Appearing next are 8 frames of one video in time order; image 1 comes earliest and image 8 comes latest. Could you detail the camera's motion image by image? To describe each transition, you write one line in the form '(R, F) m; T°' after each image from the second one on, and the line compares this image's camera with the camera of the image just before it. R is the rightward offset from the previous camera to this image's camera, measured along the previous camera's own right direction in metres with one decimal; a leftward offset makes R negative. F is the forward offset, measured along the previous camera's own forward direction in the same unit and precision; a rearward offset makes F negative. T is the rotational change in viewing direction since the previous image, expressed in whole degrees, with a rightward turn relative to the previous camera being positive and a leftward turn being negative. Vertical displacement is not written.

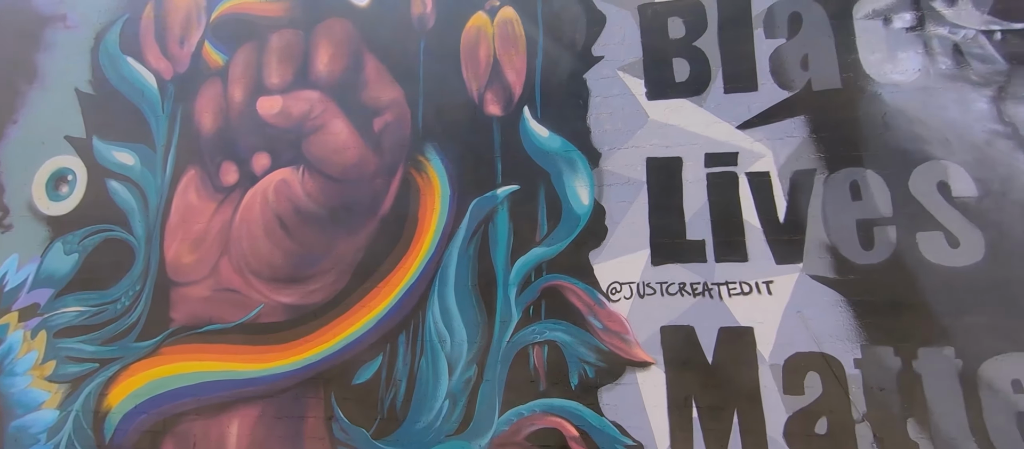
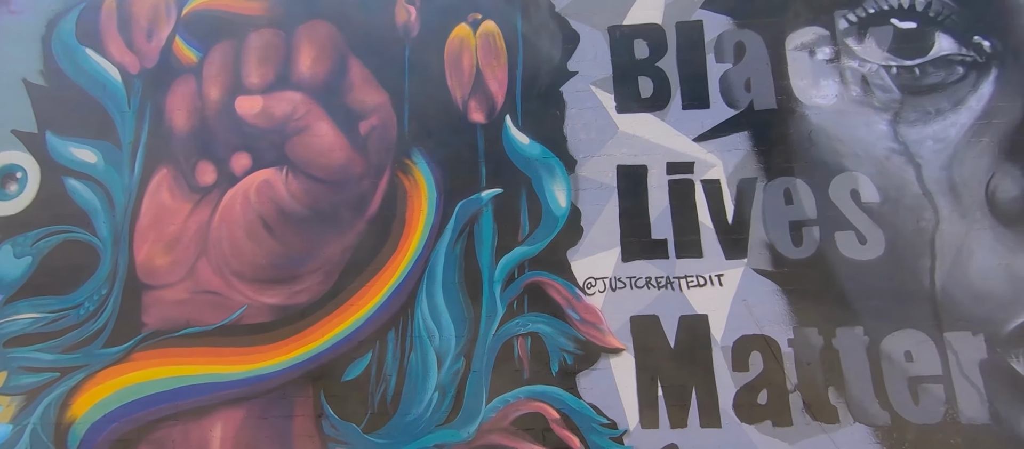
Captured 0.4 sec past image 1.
(-0.2, -0.2) m; +7°
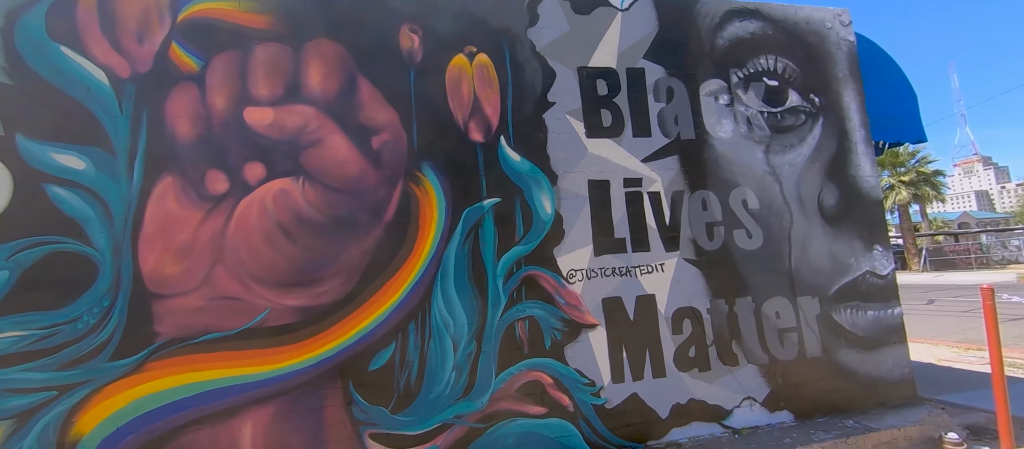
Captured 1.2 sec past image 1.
(-0.8, -0.5) m; +14°
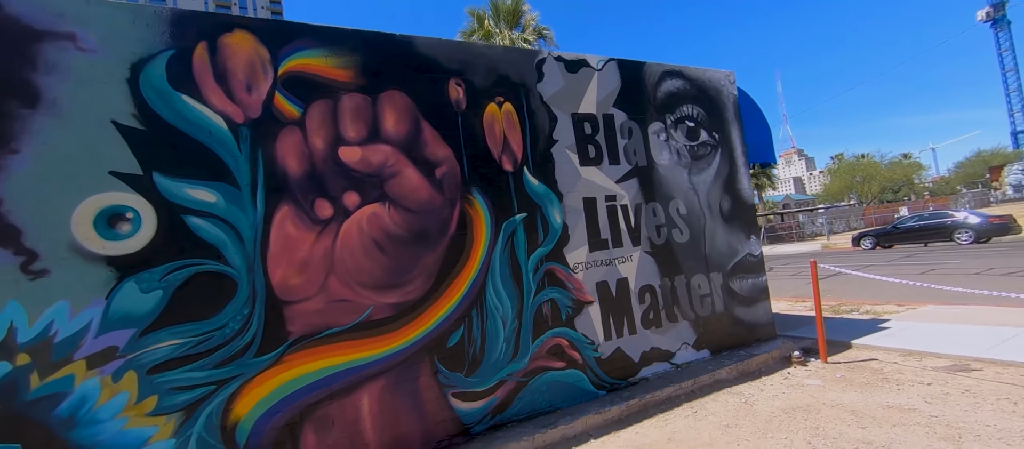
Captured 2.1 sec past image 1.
(-1.4, -1.0) m; +14°
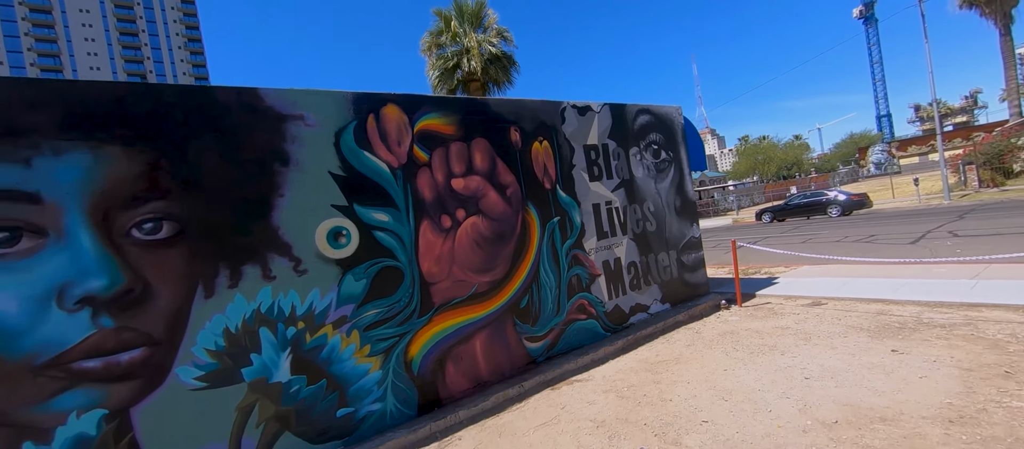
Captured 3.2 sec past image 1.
(-1.7, -2.0) m; +9°
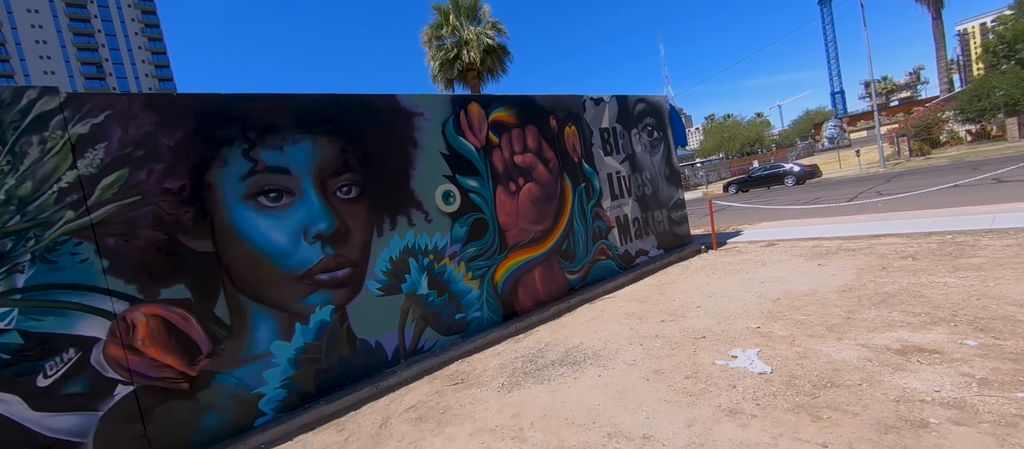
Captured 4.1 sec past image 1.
(-1.4, -2.1) m; +4°
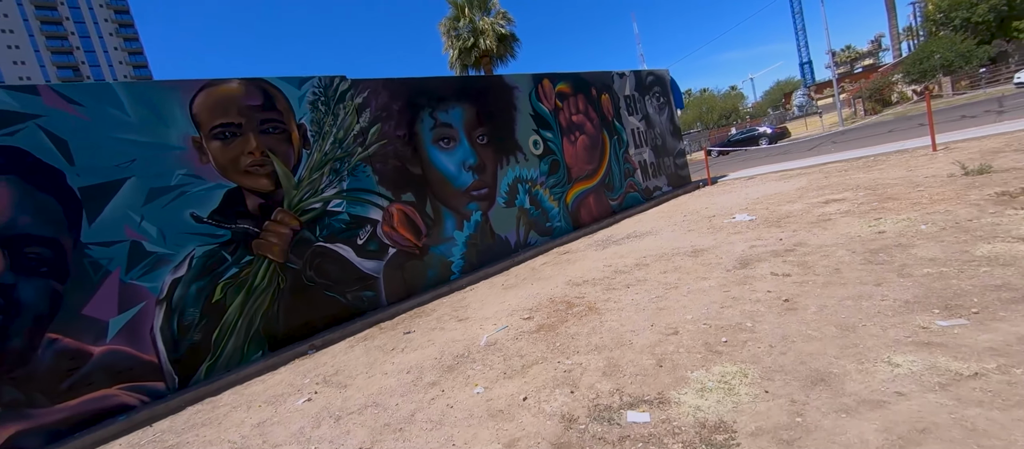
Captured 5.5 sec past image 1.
(-2.1, -3.2) m; +2°
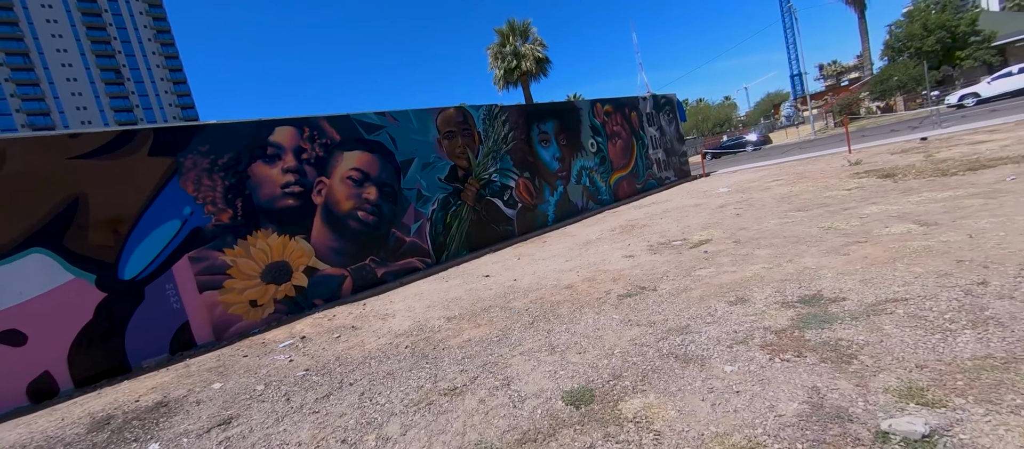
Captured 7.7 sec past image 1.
(-2.5, -5.3) m; +1°
